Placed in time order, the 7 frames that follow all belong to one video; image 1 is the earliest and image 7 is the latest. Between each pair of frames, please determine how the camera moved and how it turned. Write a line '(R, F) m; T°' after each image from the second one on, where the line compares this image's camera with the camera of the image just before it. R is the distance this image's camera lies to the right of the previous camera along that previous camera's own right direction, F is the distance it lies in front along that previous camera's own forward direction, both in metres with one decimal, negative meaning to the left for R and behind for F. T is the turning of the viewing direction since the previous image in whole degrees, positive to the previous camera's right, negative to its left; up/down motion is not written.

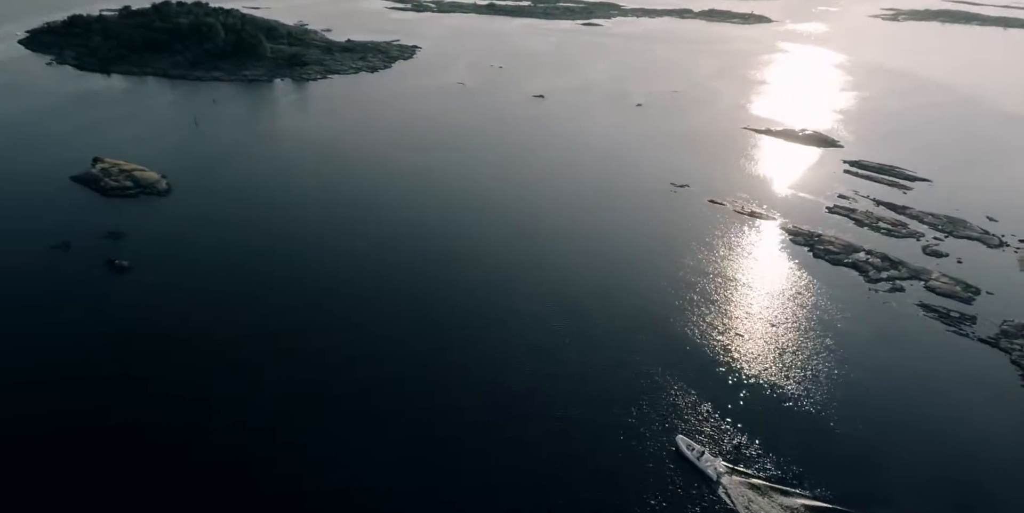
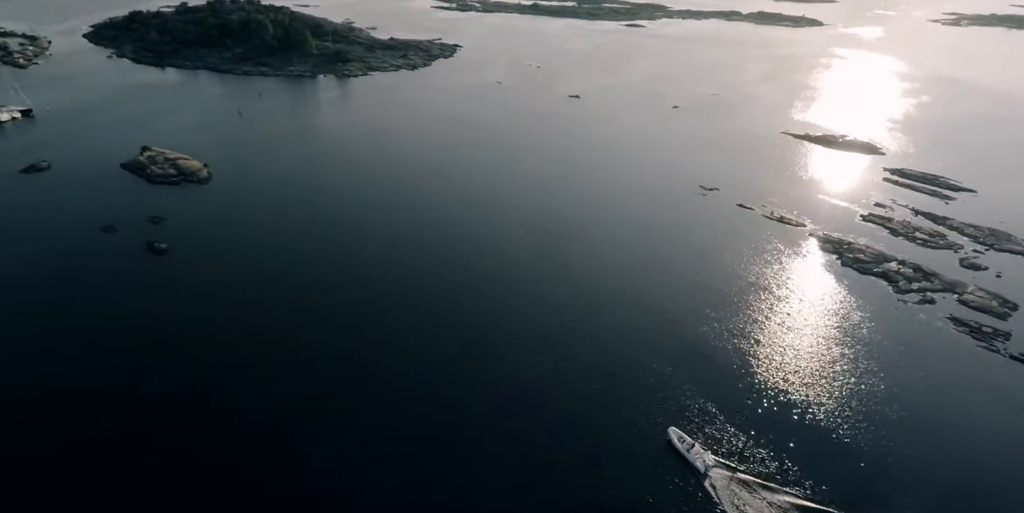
(+0.8, -0.2) m; -4°
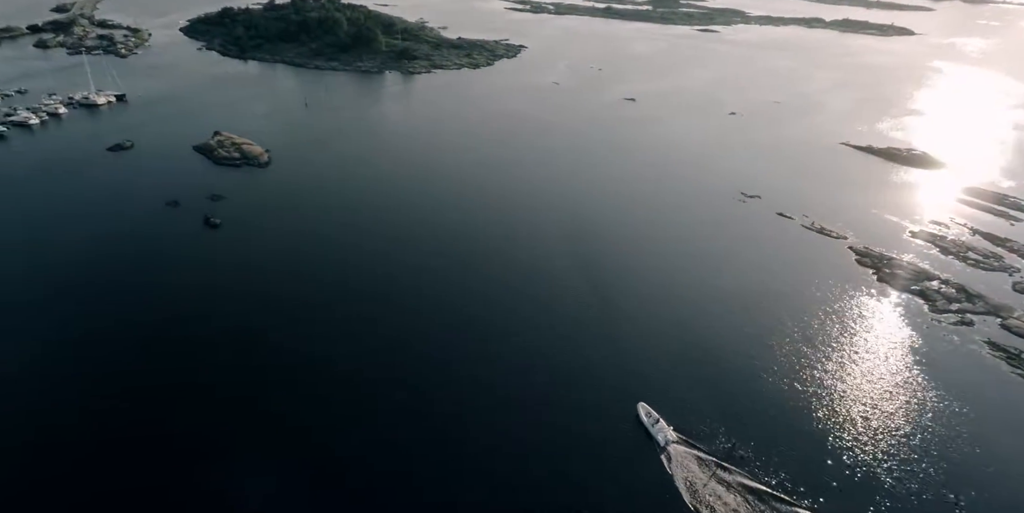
(+1.7, -0.5) m; -6°
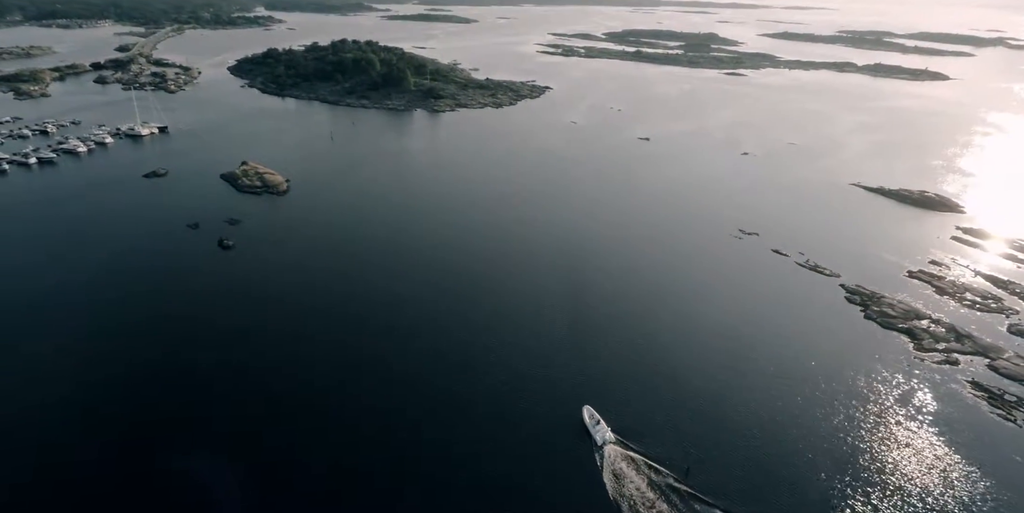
(+1.9, -0.8) m; -3°
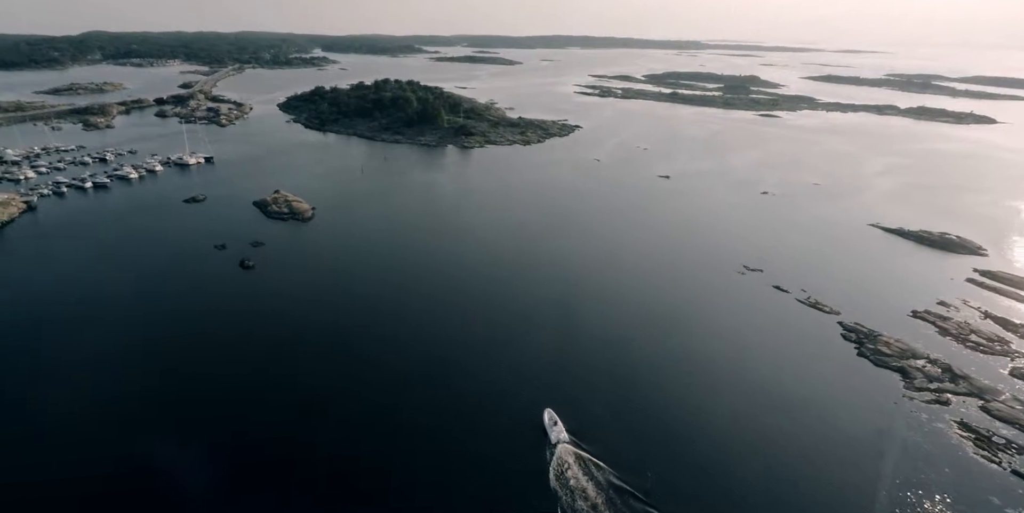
(+1.9, -0.9) m; -4°
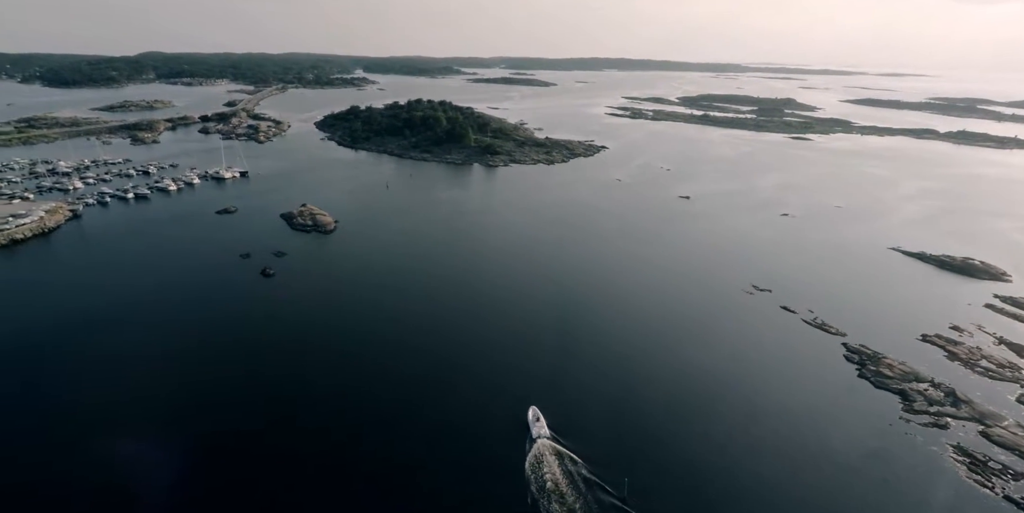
(+1.3, -0.8) m; -3°
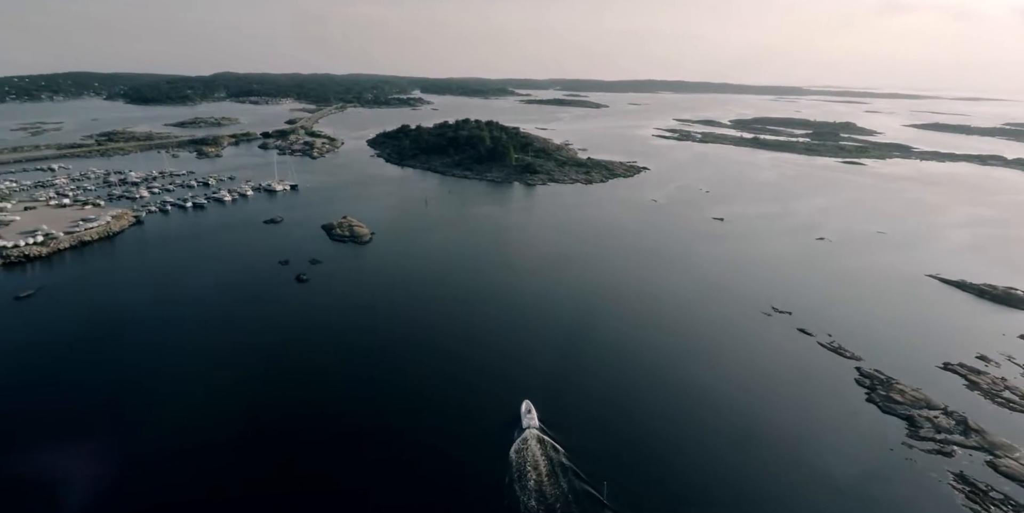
(+1.7, -1.1) m; -5°
